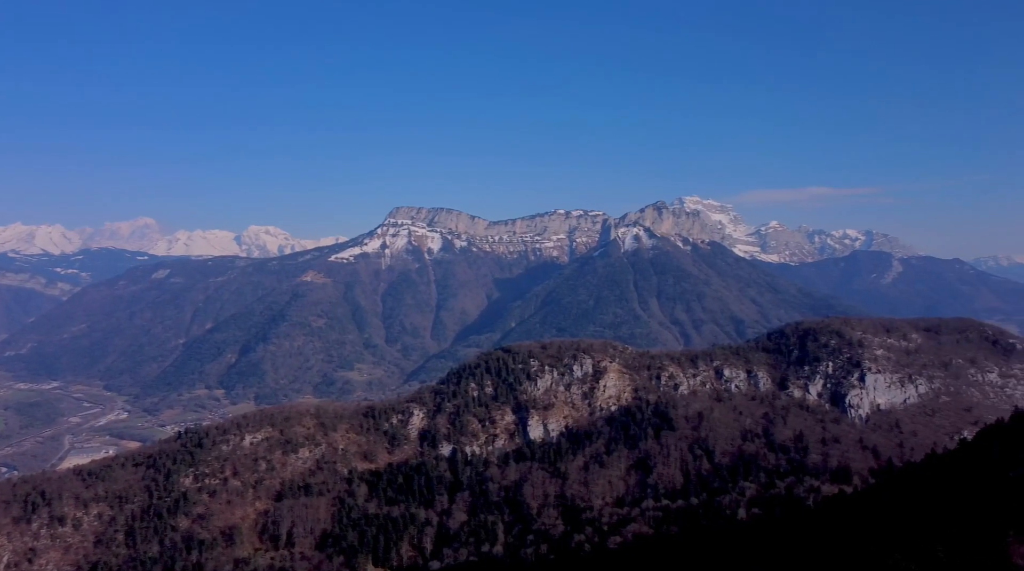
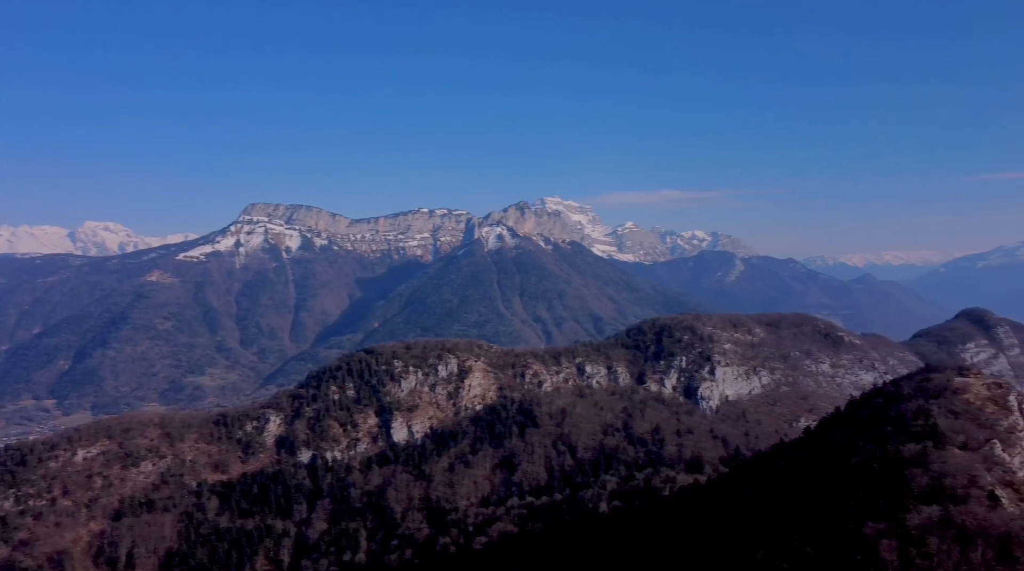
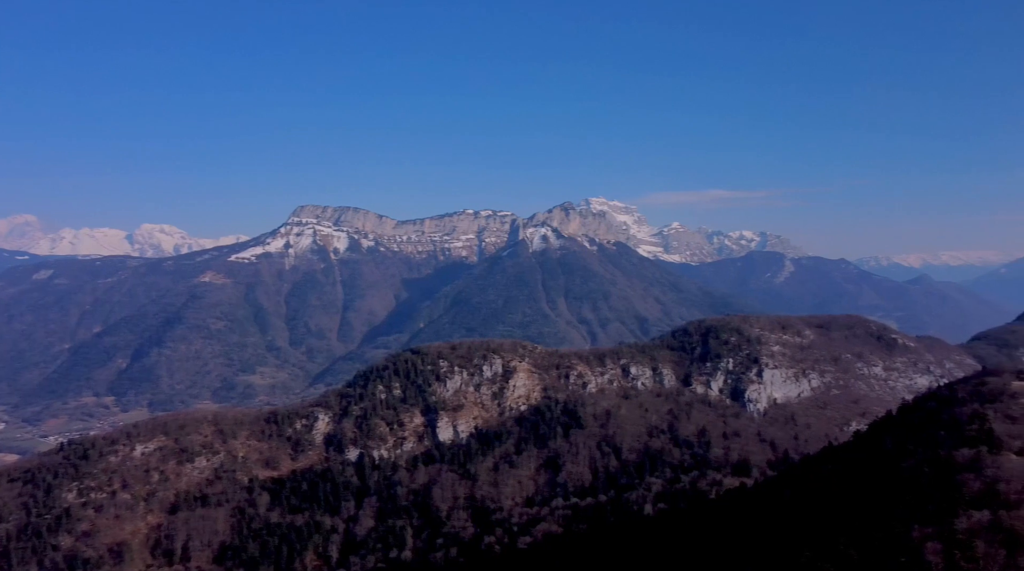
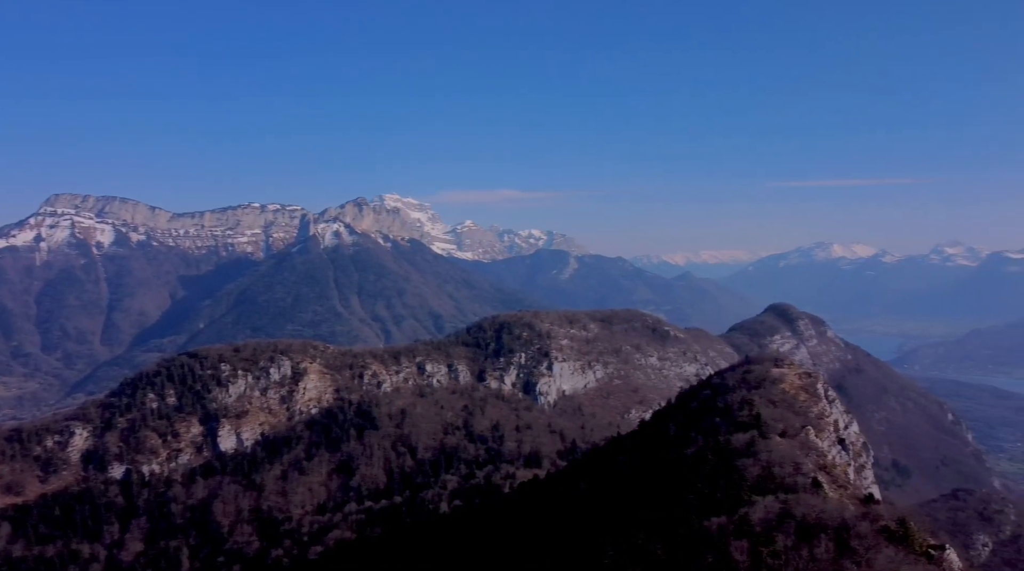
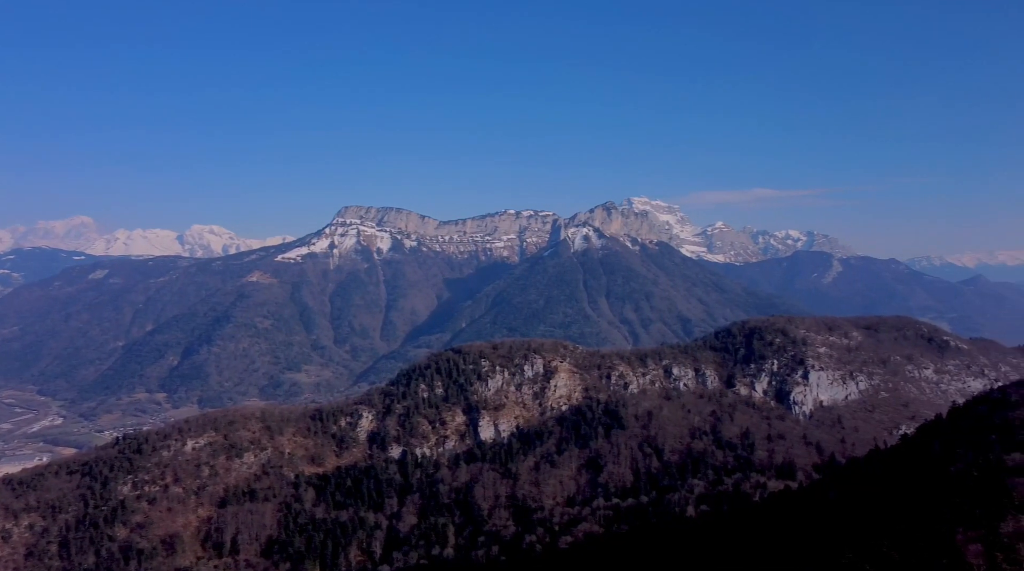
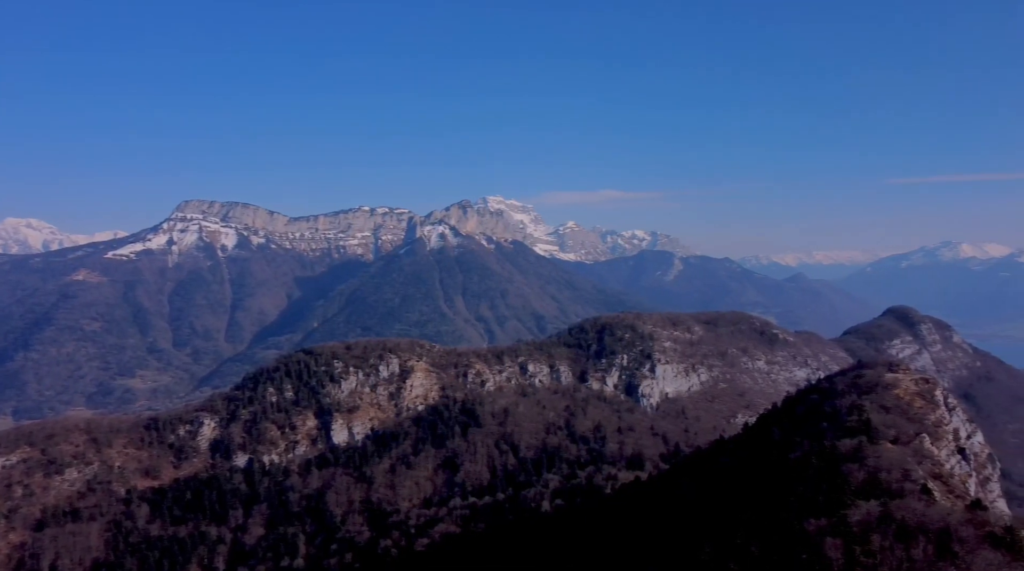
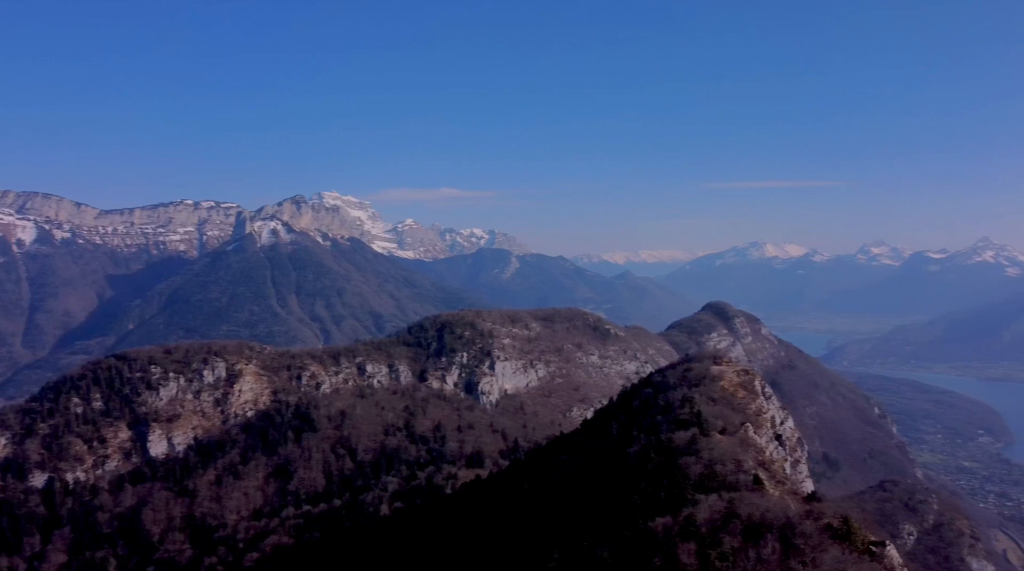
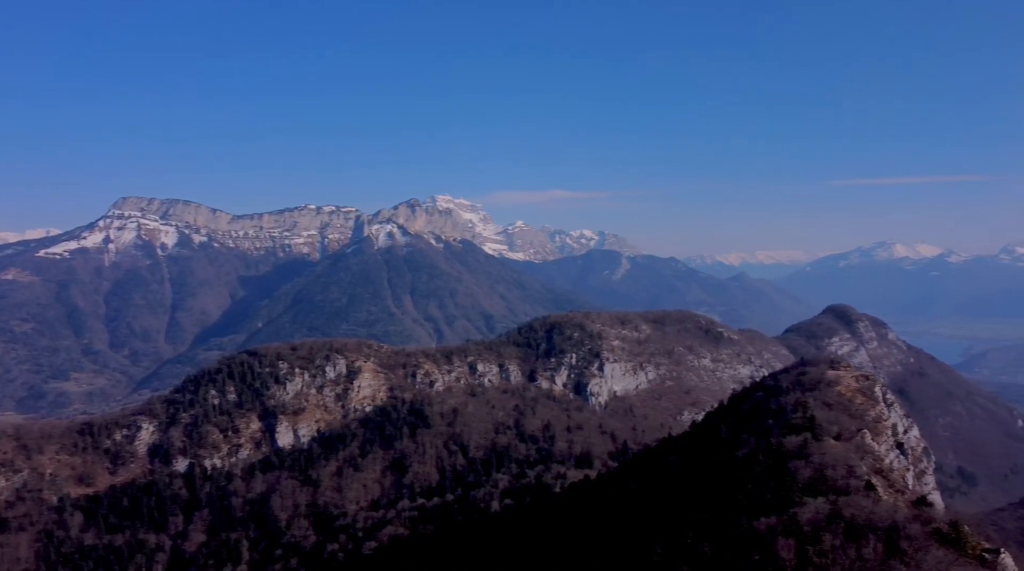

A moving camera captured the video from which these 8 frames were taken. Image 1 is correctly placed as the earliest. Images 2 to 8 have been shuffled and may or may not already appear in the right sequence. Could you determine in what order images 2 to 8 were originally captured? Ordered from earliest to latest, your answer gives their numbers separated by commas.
5, 3, 2, 6, 8, 4, 7
